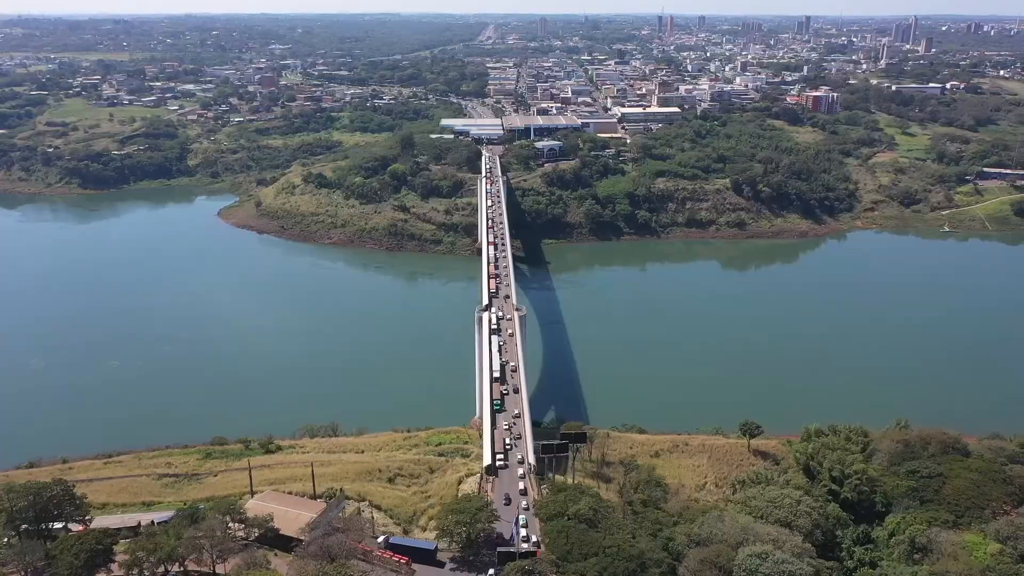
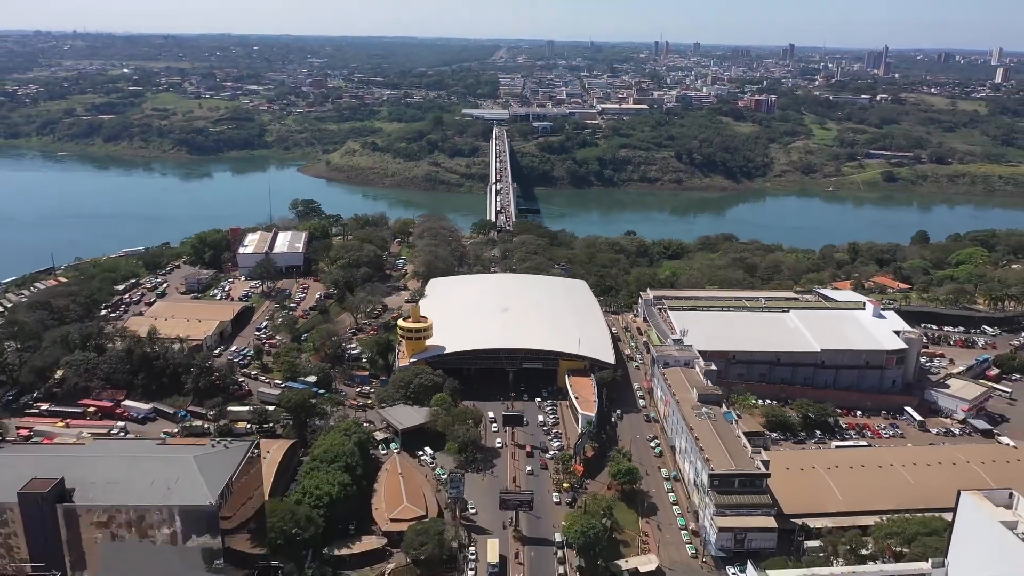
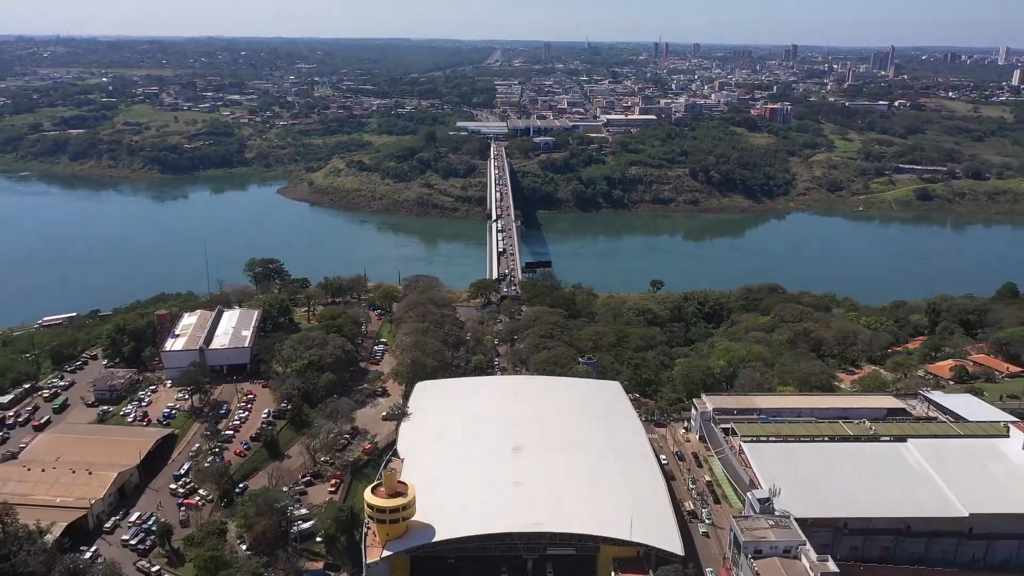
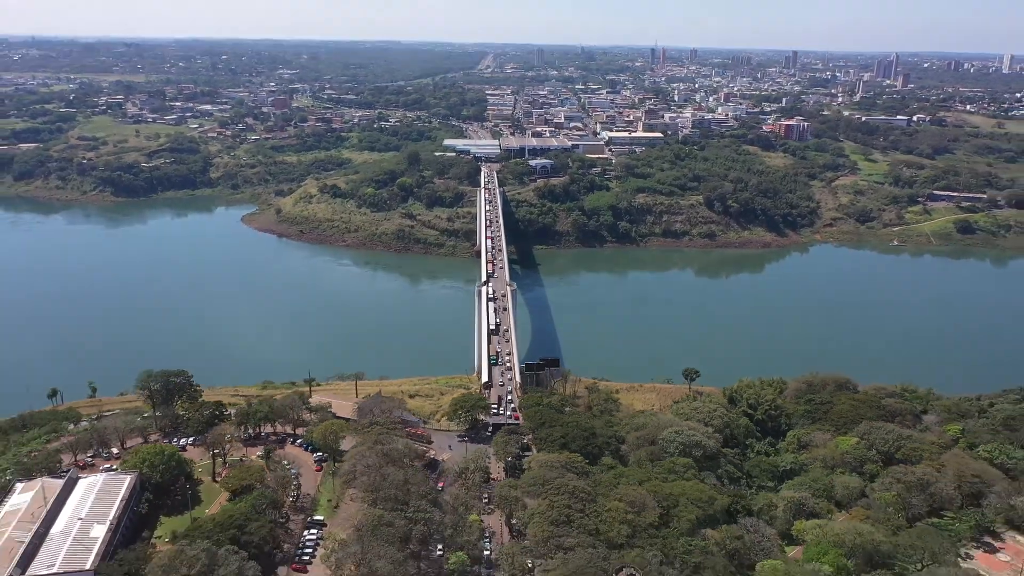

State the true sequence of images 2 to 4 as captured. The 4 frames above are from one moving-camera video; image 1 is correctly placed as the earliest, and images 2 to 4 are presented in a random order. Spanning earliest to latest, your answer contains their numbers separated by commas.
4, 3, 2
